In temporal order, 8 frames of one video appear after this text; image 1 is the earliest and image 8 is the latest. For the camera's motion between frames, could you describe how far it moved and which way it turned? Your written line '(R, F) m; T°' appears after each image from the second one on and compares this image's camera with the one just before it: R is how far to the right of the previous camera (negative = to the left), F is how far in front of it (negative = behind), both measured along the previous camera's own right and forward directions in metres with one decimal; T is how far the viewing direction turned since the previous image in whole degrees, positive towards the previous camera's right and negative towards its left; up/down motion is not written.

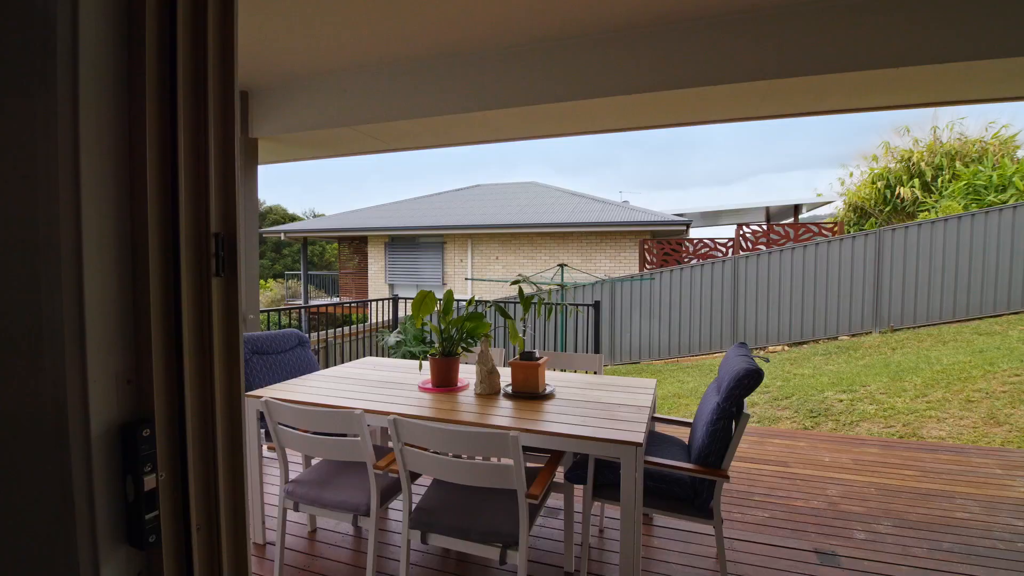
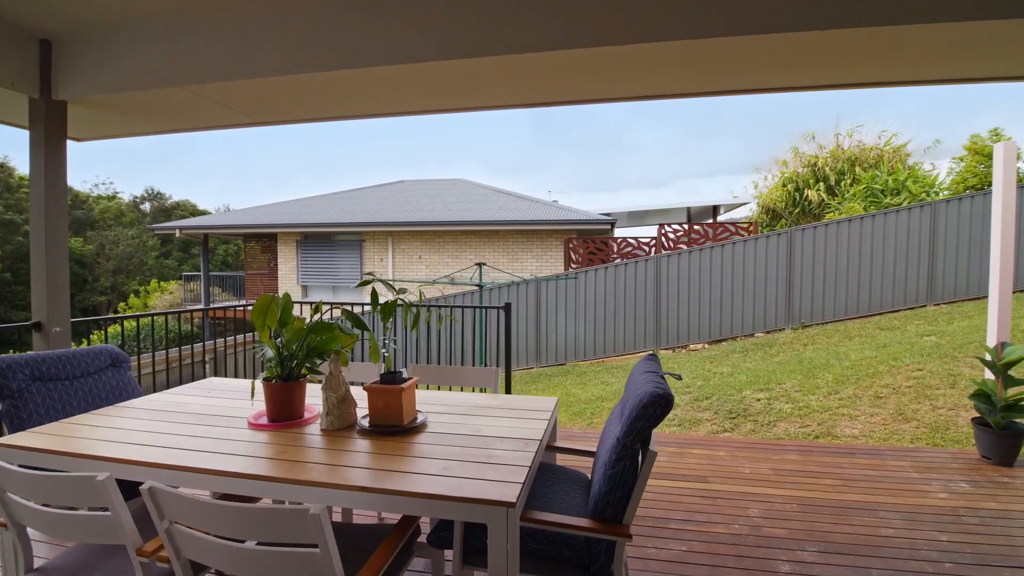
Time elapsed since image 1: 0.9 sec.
(+0.2, +0.4) m; +7°
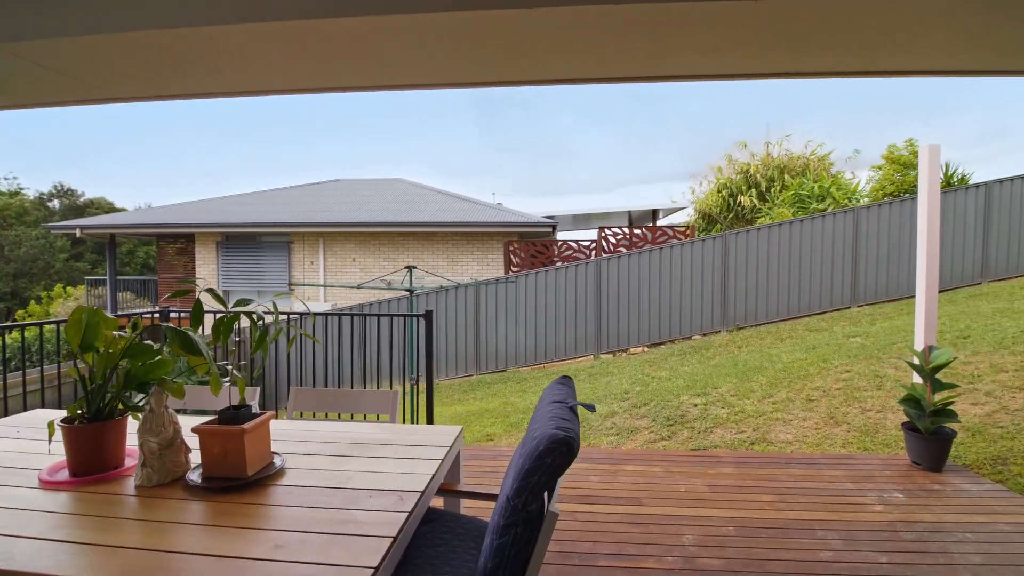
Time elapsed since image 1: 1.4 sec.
(+0.2, +0.3) m; +6°
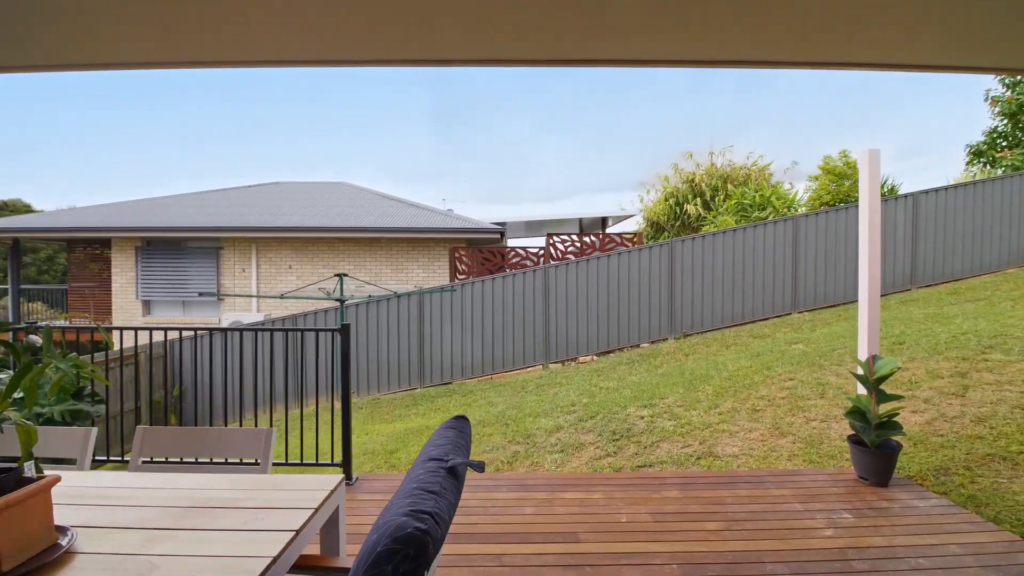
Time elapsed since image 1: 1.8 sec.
(+0.1, +0.3) m; +5°
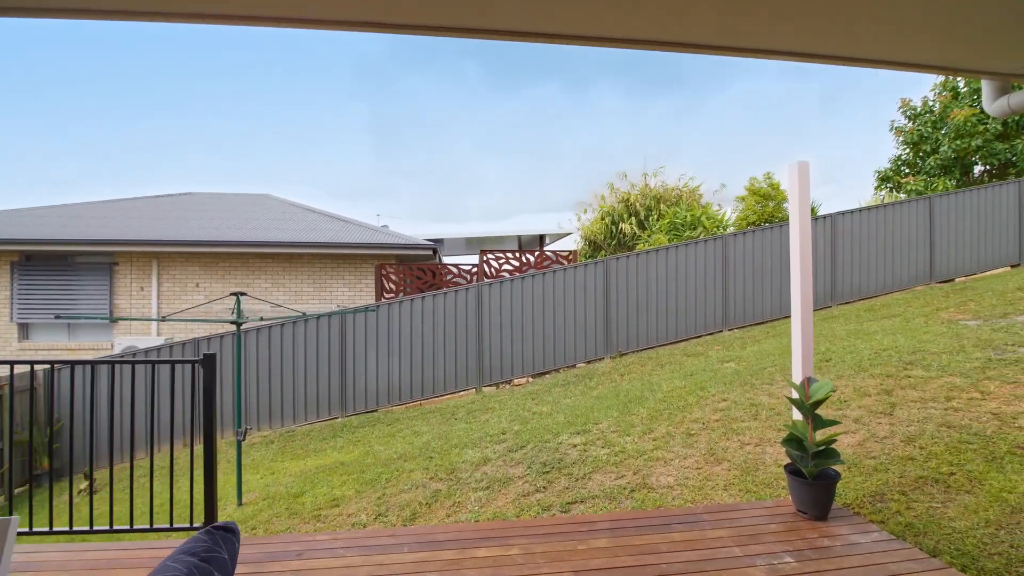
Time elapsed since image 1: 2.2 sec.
(+0.2, +0.4) m; +6°
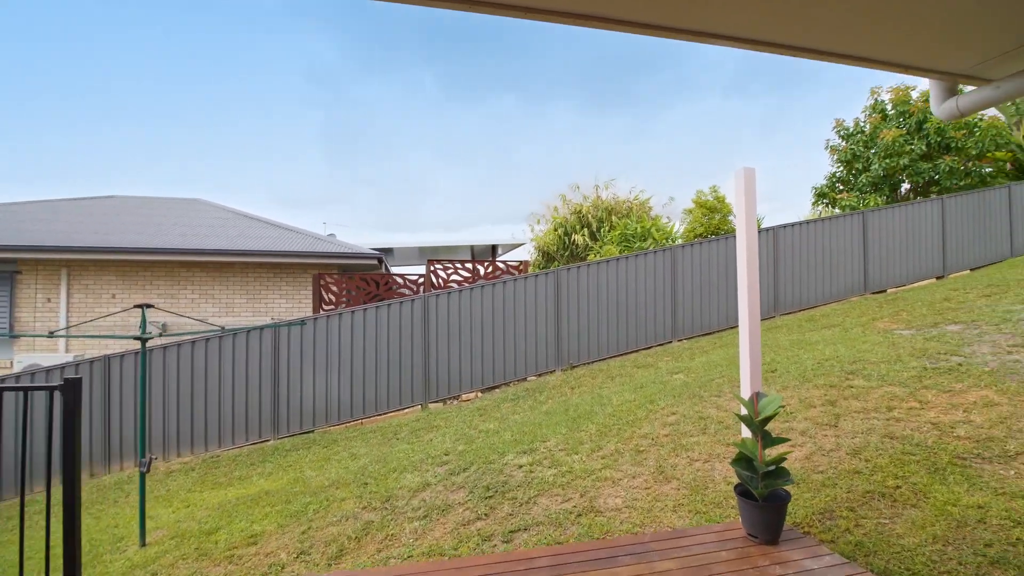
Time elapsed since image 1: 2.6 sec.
(+0.1, +0.2) m; +5°
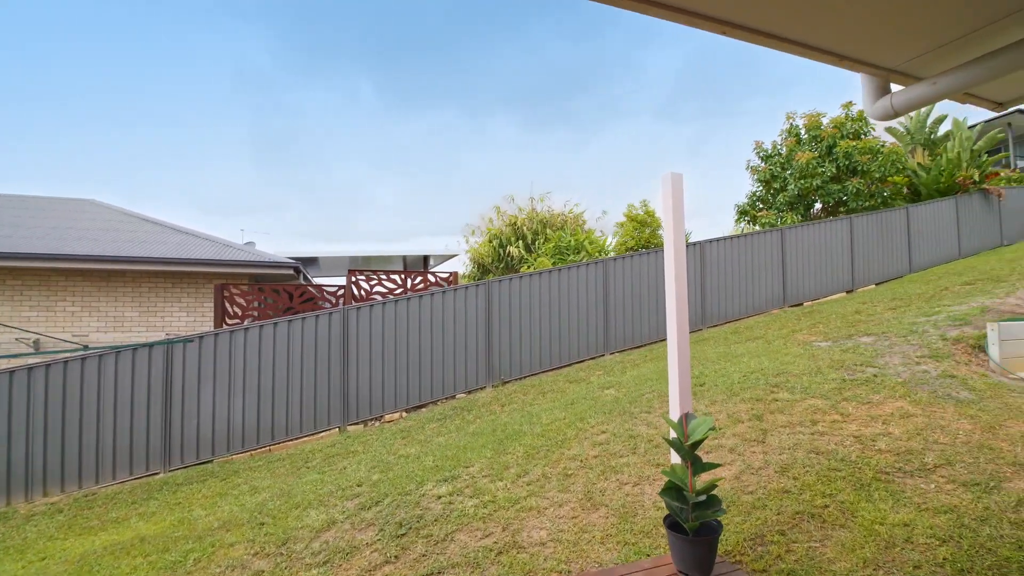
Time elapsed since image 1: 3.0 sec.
(+0.1, +0.3) m; +7°
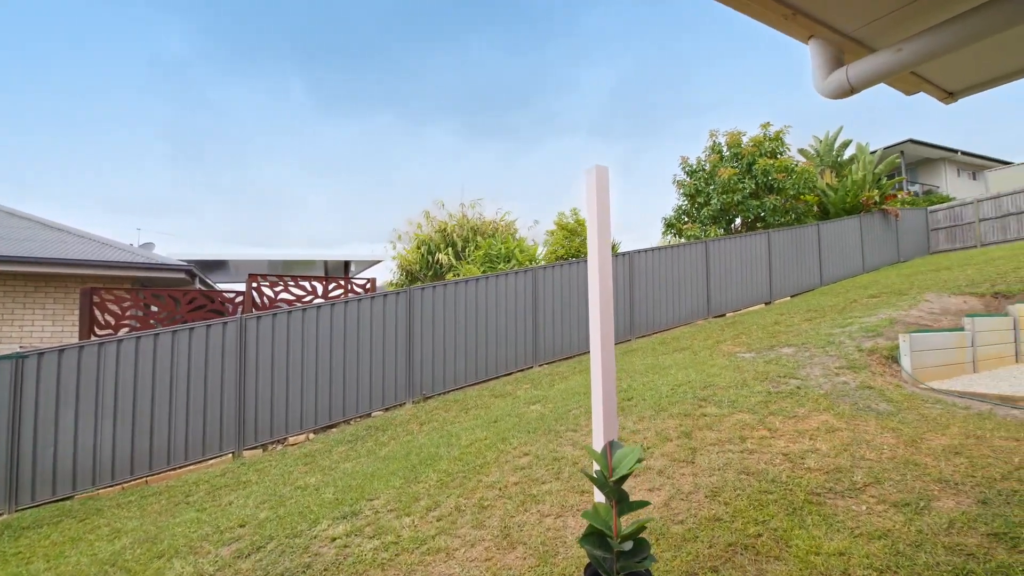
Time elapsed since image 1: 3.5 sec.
(+0.2, +0.4) m; +7°
